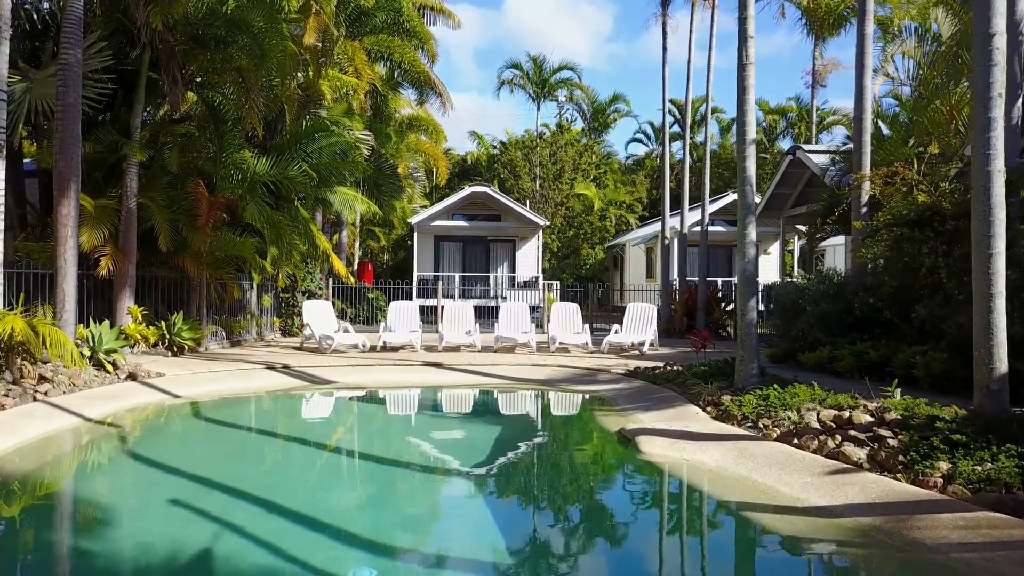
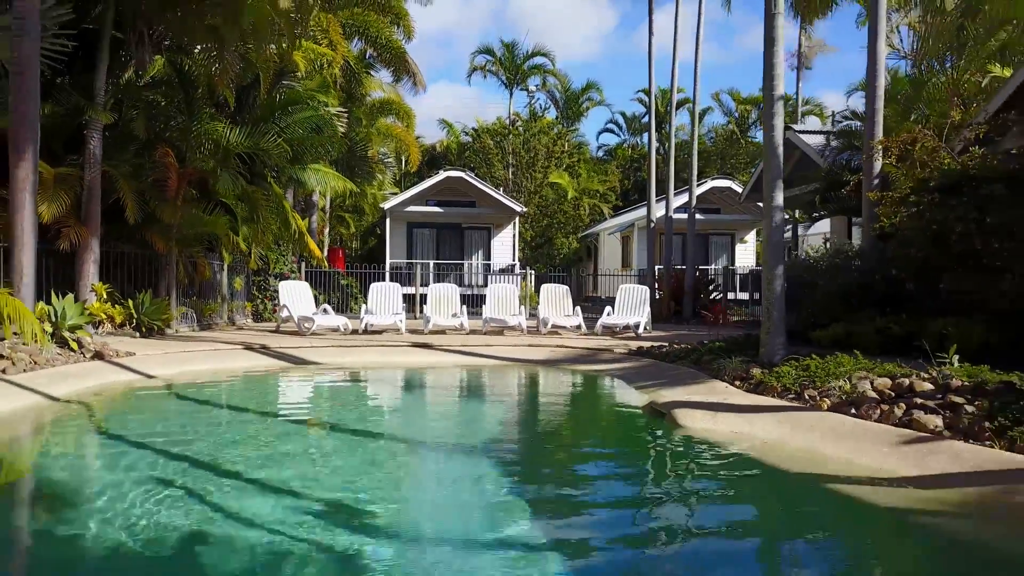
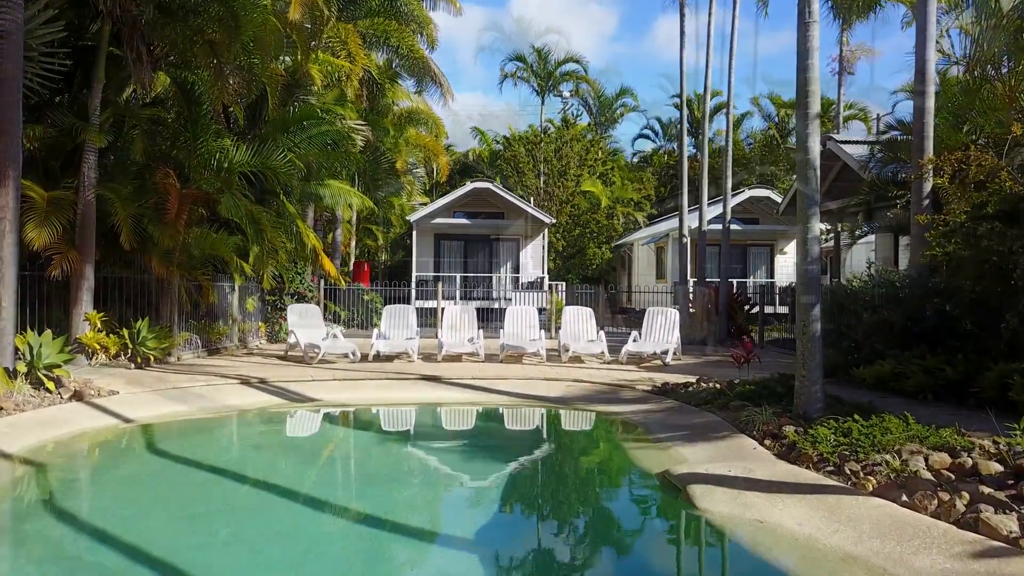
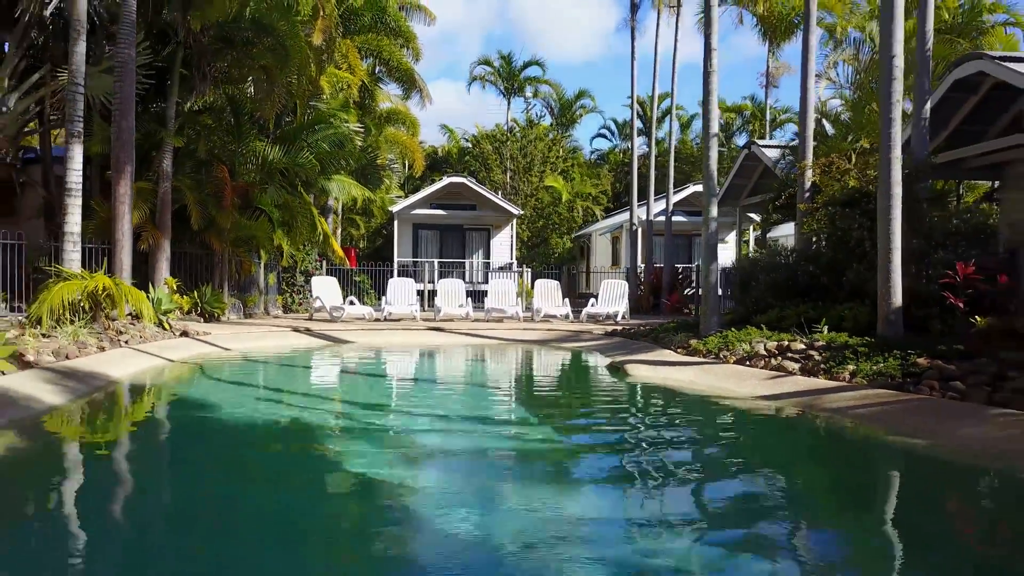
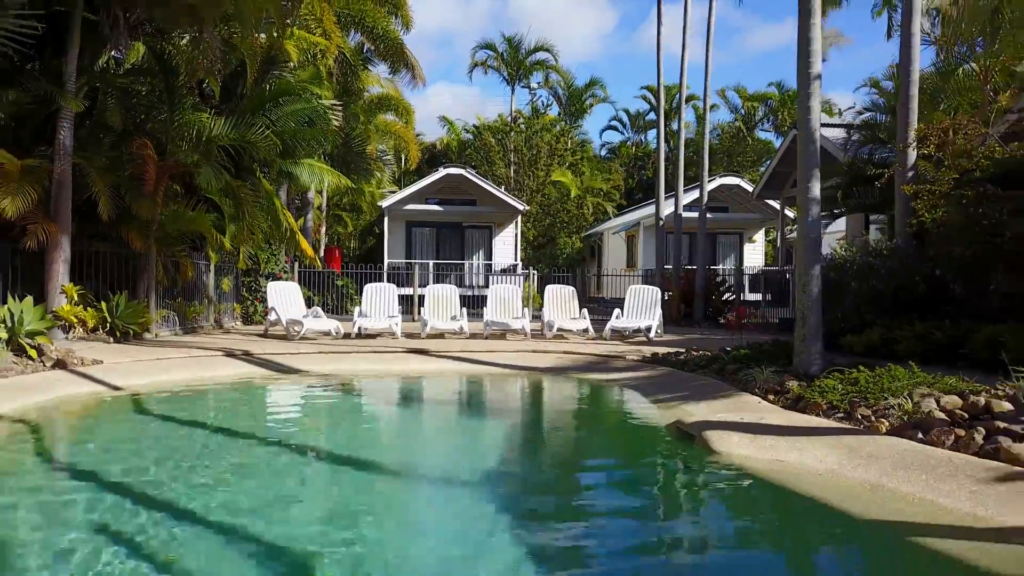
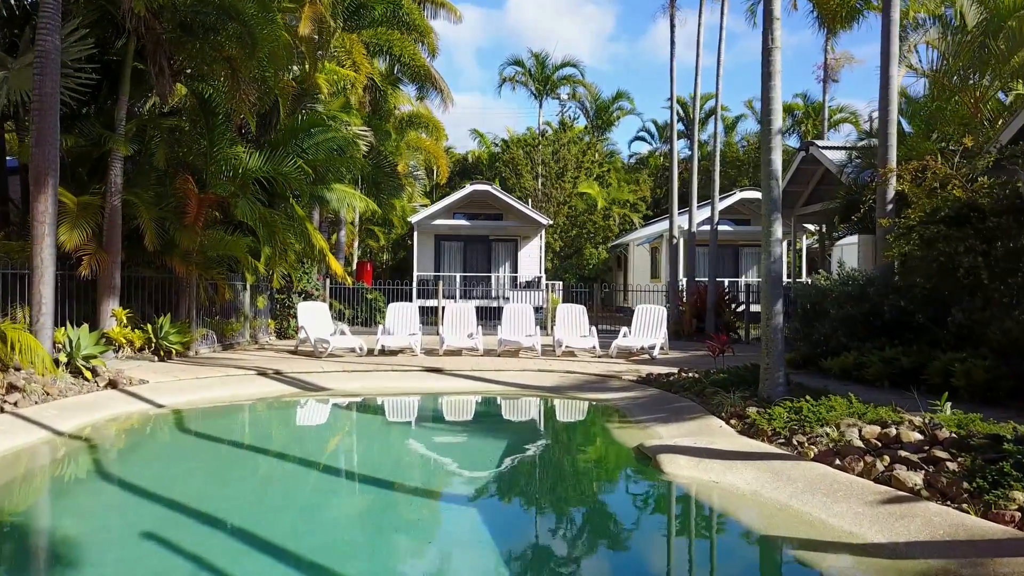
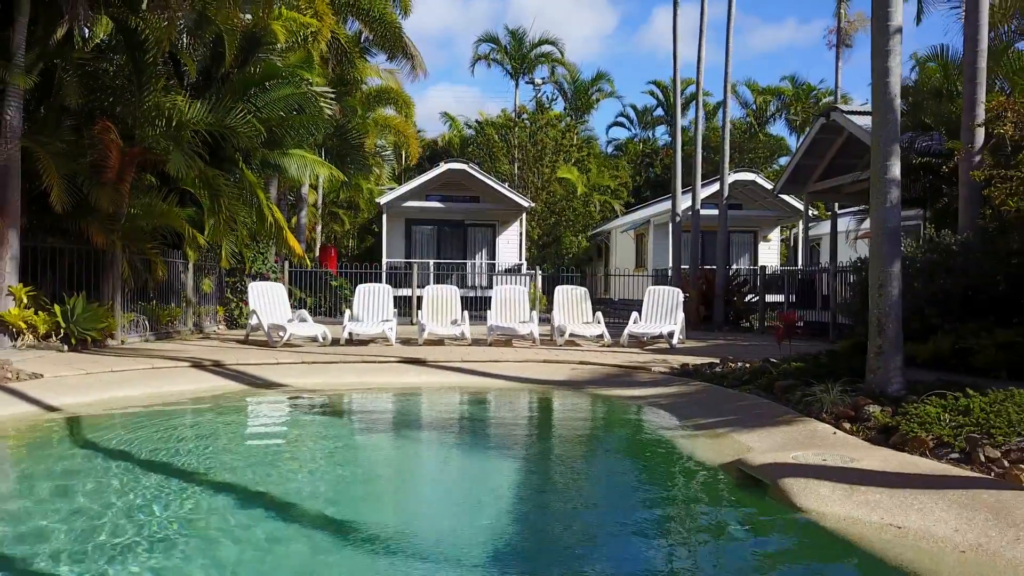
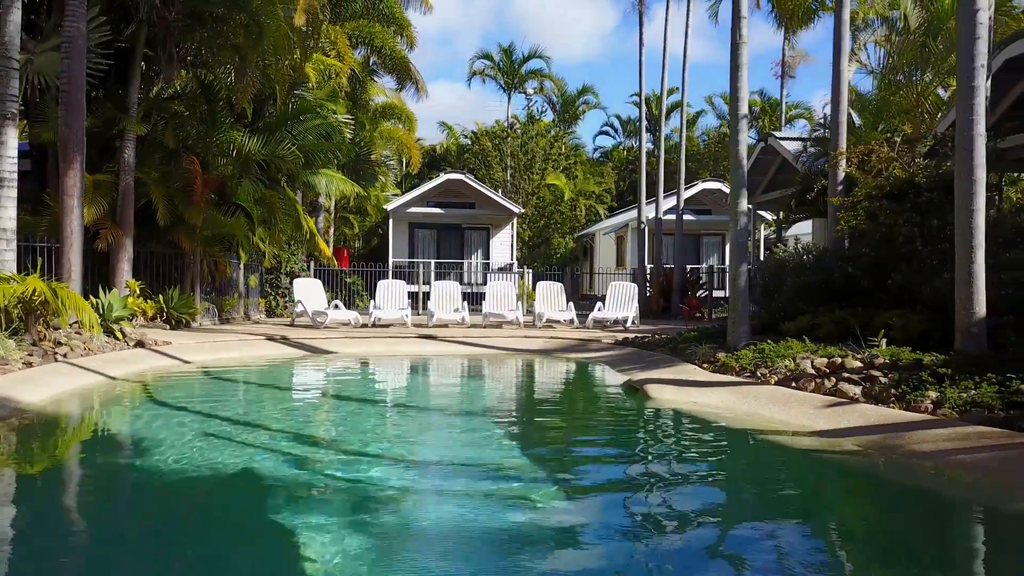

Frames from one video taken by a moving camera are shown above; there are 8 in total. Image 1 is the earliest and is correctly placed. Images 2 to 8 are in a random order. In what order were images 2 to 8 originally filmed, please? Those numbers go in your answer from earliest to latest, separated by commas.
6, 3, 7, 5, 2, 8, 4
